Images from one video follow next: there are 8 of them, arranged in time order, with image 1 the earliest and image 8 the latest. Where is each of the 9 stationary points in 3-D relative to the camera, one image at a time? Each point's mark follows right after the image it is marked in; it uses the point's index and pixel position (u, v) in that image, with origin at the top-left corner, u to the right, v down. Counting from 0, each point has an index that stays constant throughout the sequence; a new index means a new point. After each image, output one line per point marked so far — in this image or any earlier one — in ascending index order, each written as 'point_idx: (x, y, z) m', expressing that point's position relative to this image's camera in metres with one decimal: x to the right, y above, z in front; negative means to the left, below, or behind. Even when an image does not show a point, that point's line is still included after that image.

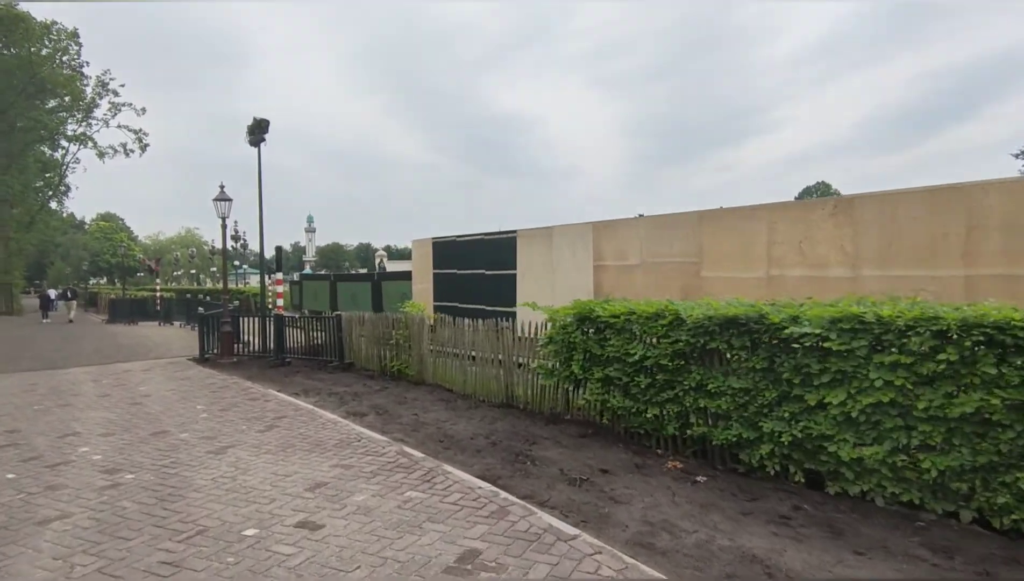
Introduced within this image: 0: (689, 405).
0: (+1.6, -1.0, +5.4) m
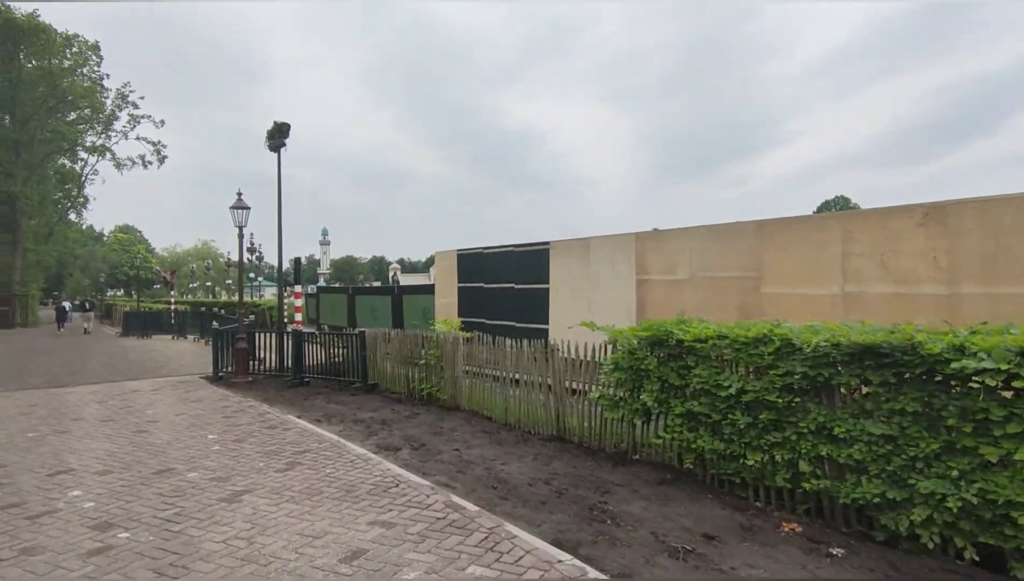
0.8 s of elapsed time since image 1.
0: (+2.1, -1.2, +4.4) m
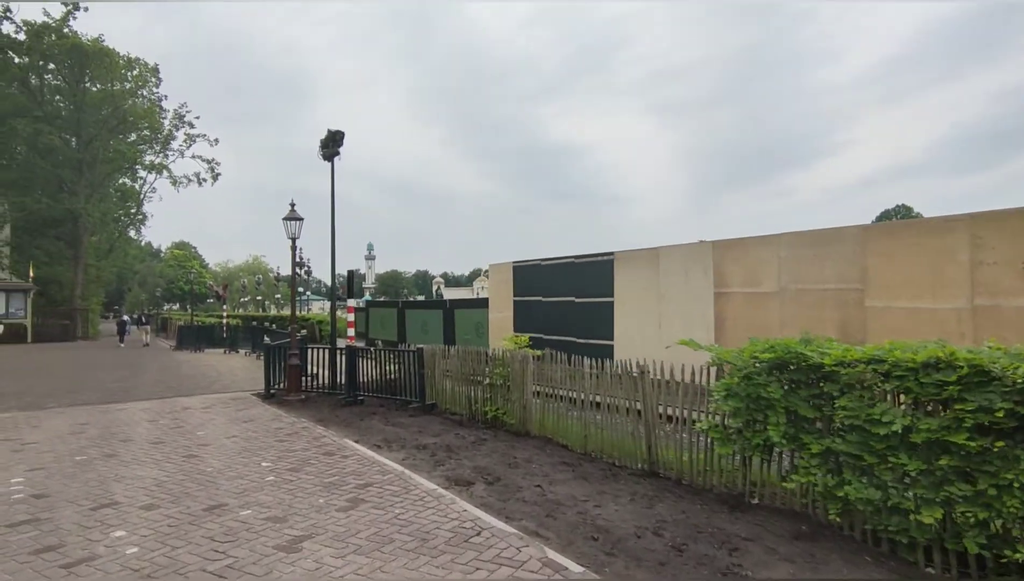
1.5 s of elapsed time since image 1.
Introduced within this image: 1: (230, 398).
0: (+2.8, -1.2, +3.4) m
1: (-5.5, -2.1, +11.8) m
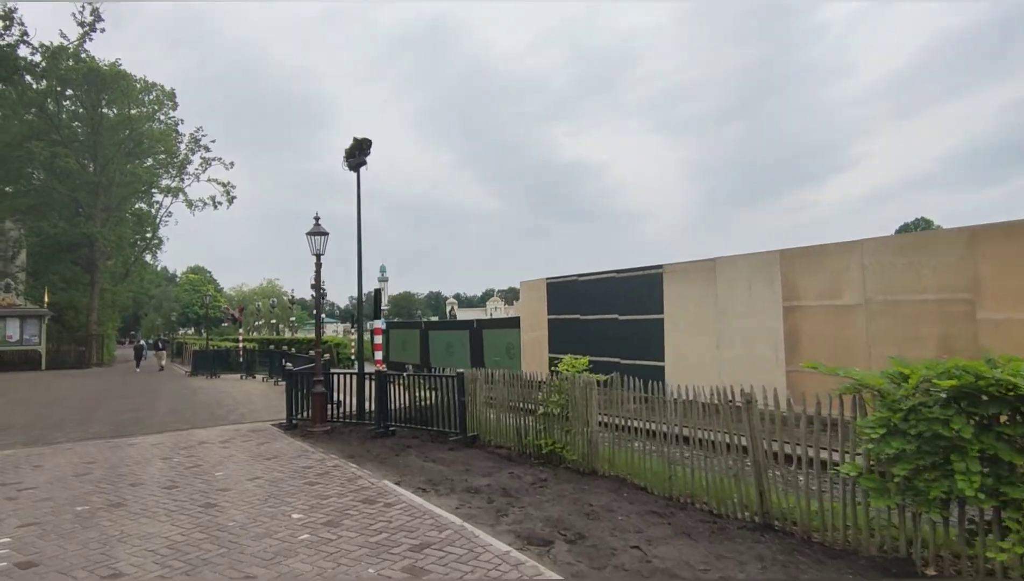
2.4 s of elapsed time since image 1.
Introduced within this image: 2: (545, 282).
0: (+3.4, -1.2, +2.3) m
1: (-4.7, -2.5, +10.8) m
2: (+0.9, +0.2, +15.6) m
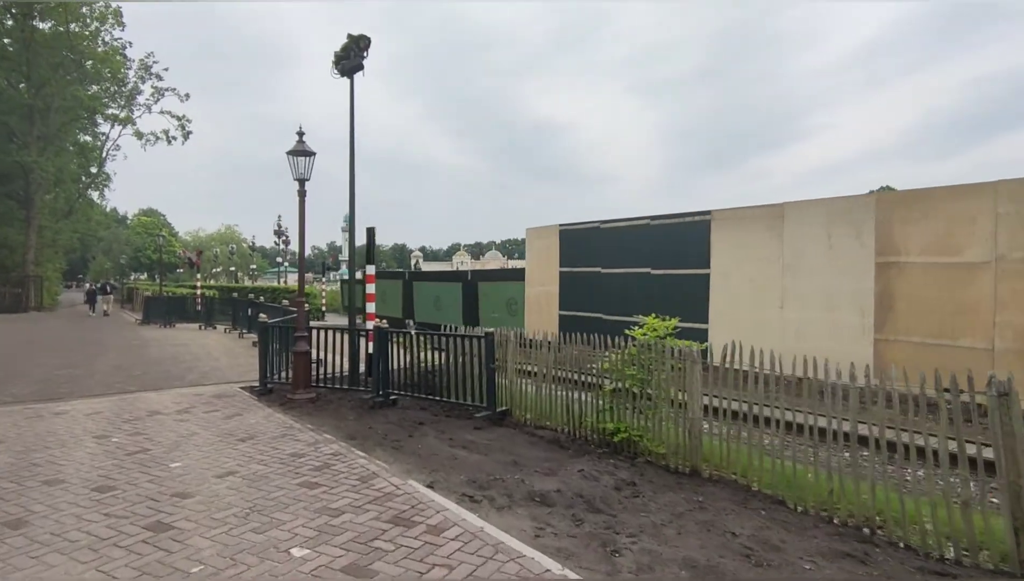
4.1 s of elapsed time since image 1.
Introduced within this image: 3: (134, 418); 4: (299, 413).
0: (+4.3, -1.1, +0.6) m
1: (-4.3, -1.5, +8.7) m
2: (+1.0, +1.4, +13.6) m
3: (-4.5, -1.5, +7.3) m
4: (-2.7, -1.6, +7.7) m
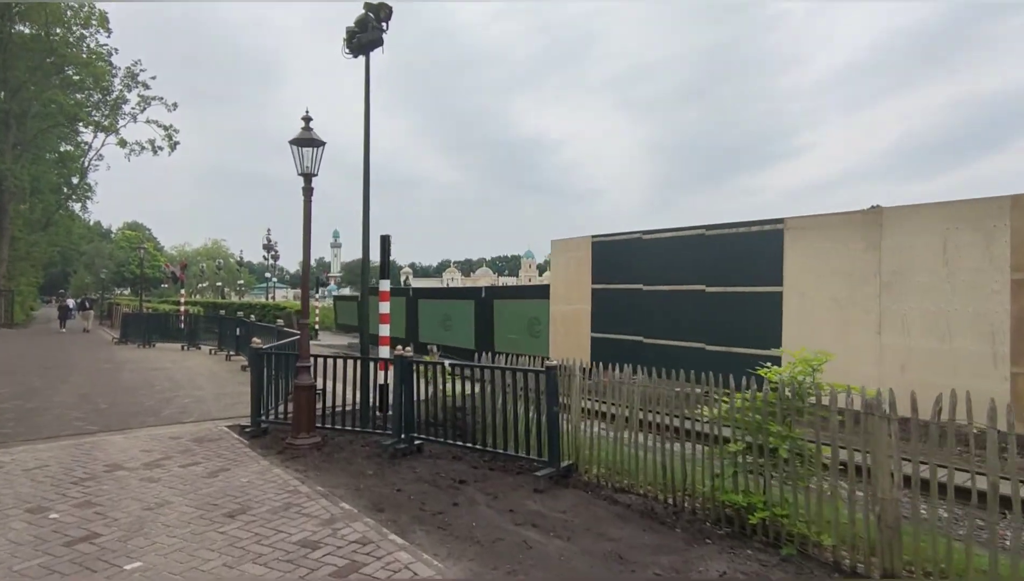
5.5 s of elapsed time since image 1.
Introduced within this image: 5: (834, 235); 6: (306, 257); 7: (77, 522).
0: (+5.0, -1.1, -0.9) m
1: (-3.7, -1.7, +7.0) m
2: (+1.6, +1.0, +12.1) m
3: (-3.9, -1.7, +5.6) m
4: (-2.1, -1.8, +6.1) m
5: (+4.4, +0.7, +8.3) m
6: (-2.4, +0.4, +7.0) m
7: (-3.1, -1.7, +4.4) m
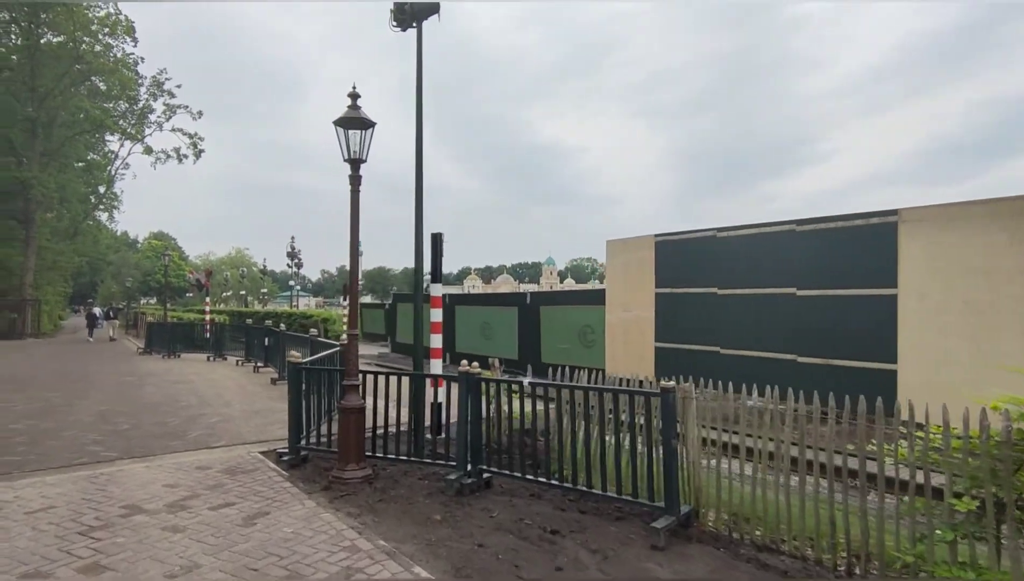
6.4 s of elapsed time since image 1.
0: (+5.6, -1.1, -2.1) m
1: (-2.8, -1.8, +6.0) m
2: (+2.5, +0.9, +11.0) m
3: (-3.1, -1.7, +4.6) m
4: (-1.3, -1.8, +5.0) m
5: (+5.2, +0.7, +7.0) m
6: (-1.6, +0.3, +6.0) m
7: (-2.4, -1.7, +3.4) m
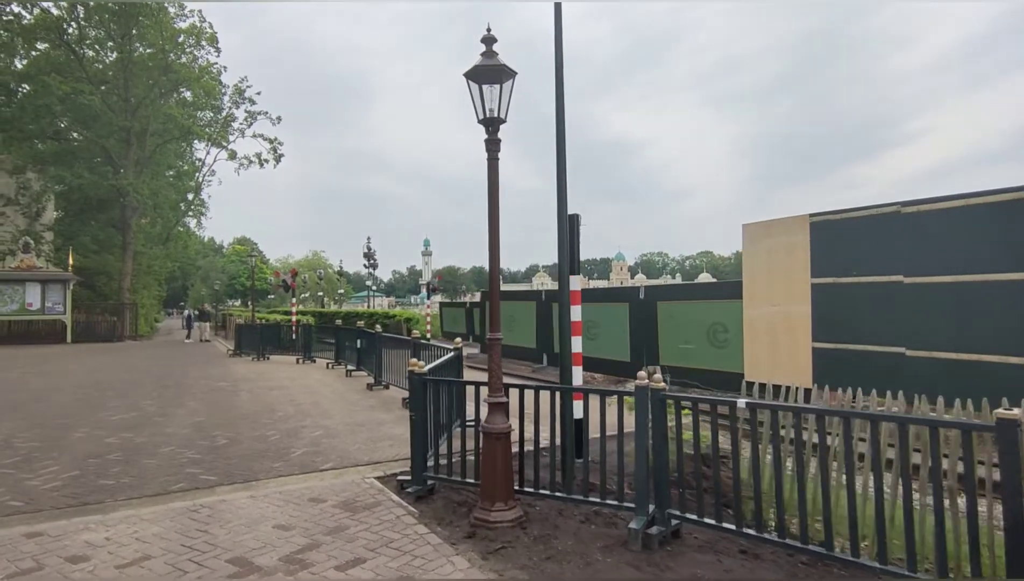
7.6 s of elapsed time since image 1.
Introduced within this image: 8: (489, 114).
0: (+6.1, -0.9, -4.1) m
1: (-1.4, -1.8, +4.9) m
2: (+4.5, +1.1, +9.3) m
3: (-1.8, -1.7, +3.5) m
4: (+0.1, -1.8, +3.7) m
5: (+6.7, +0.9, +5.1) m
6: (-0.1, +0.4, +4.8) m
7: (-1.2, -1.7, +2.3) m
8: (-0.2, +1.4, +5.0) m
